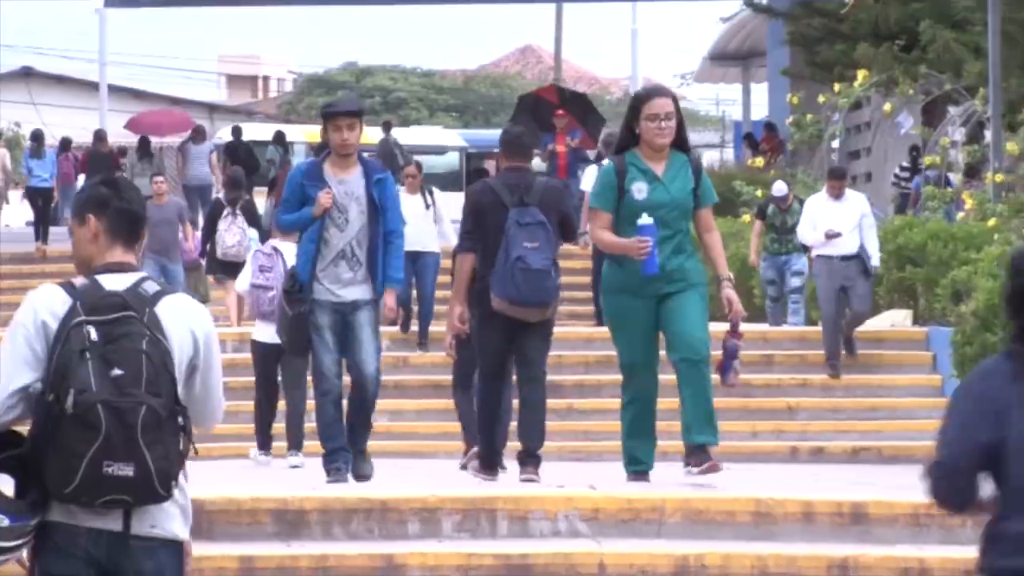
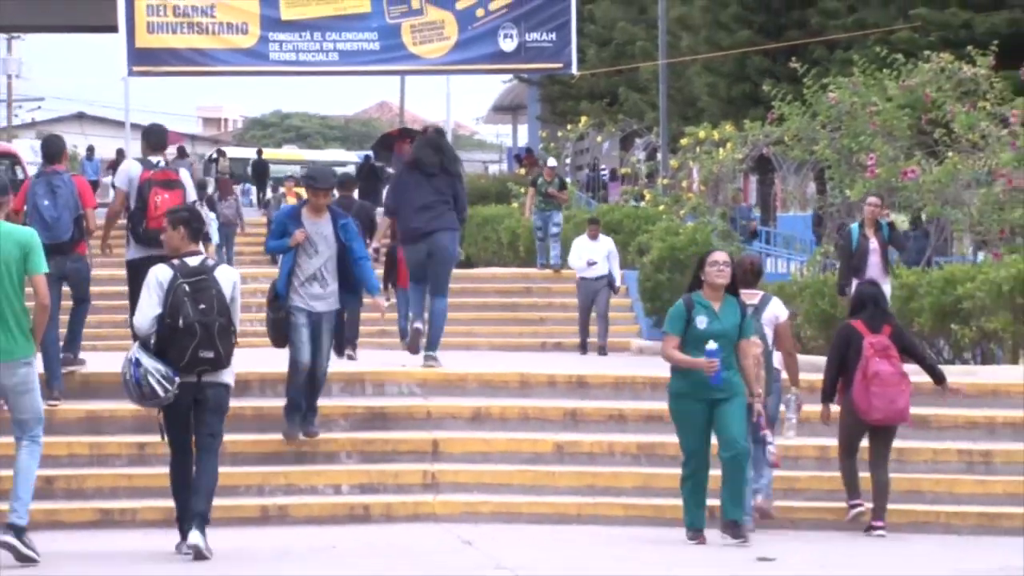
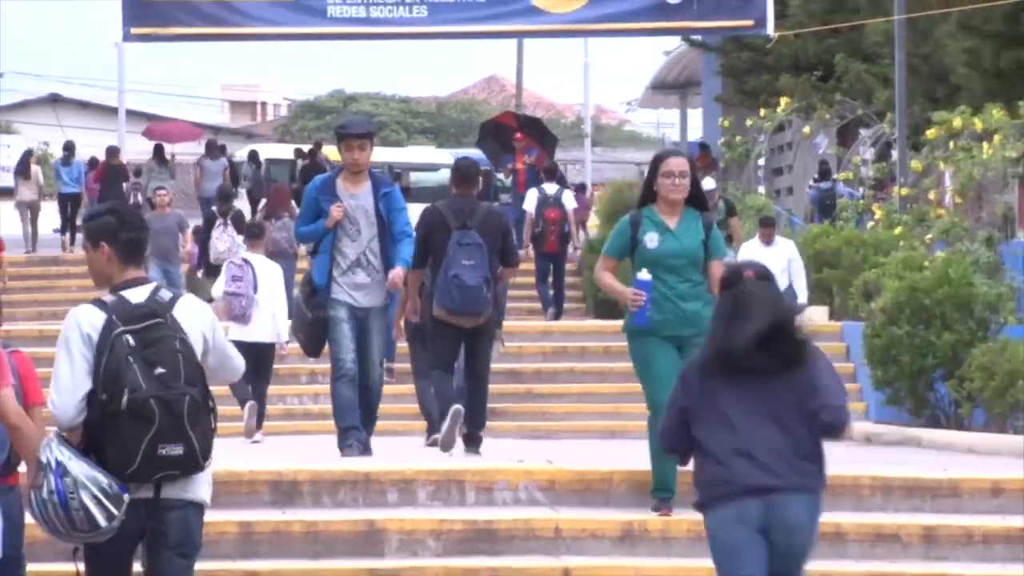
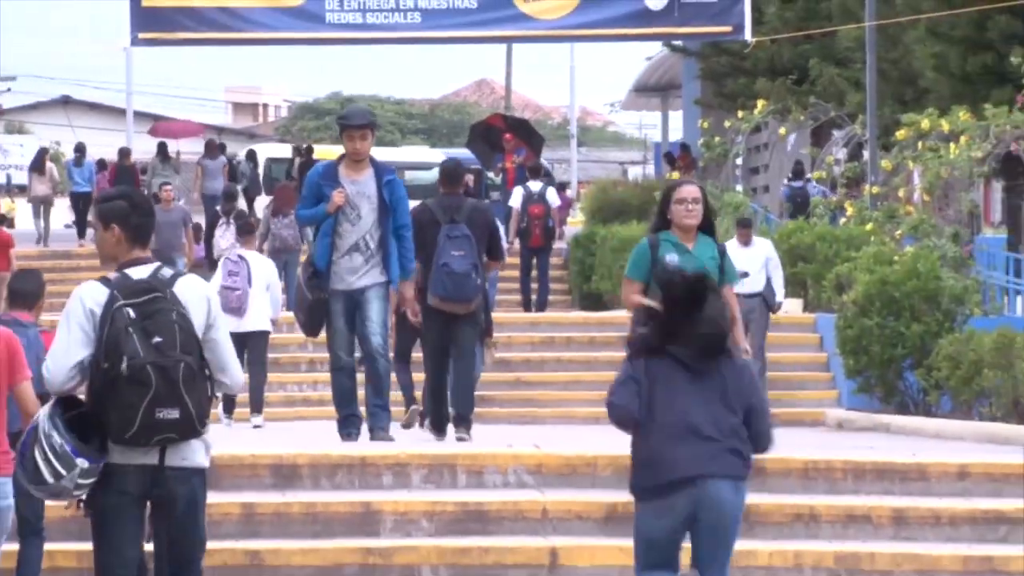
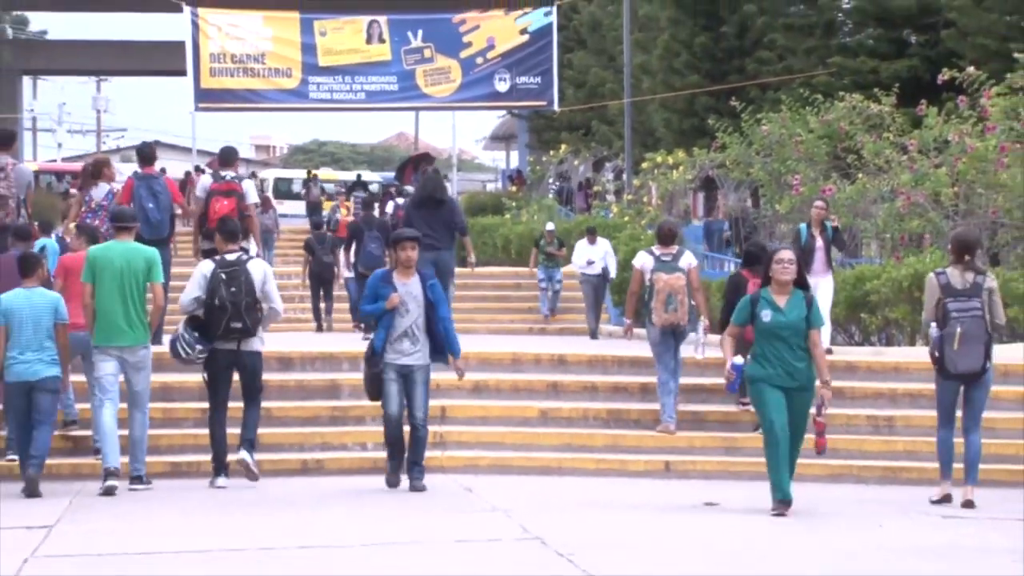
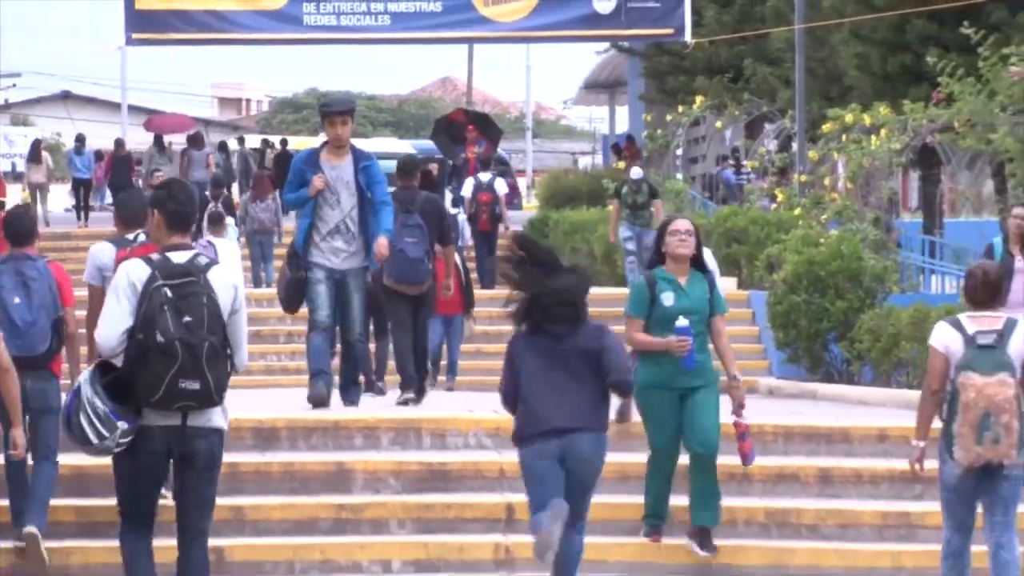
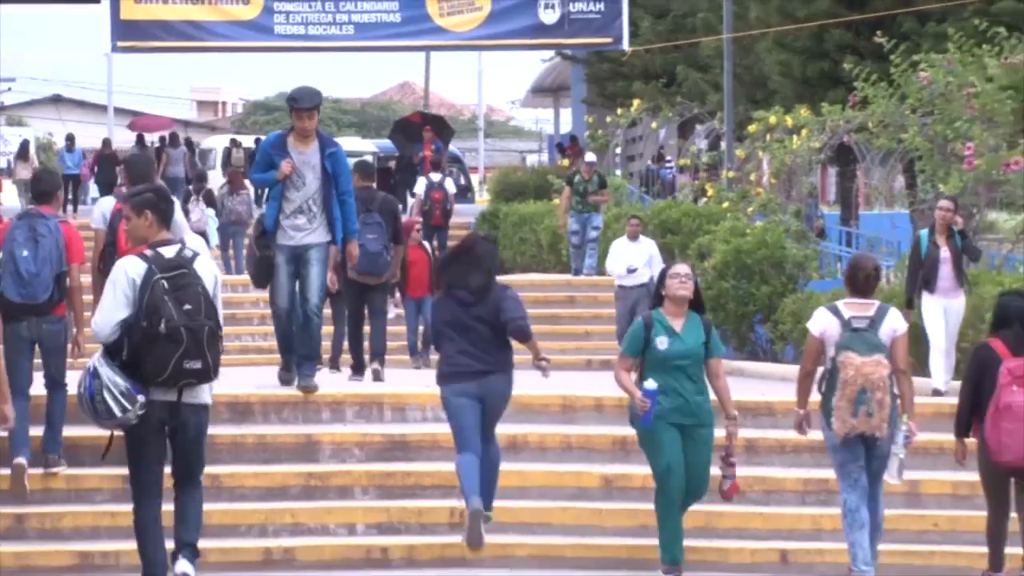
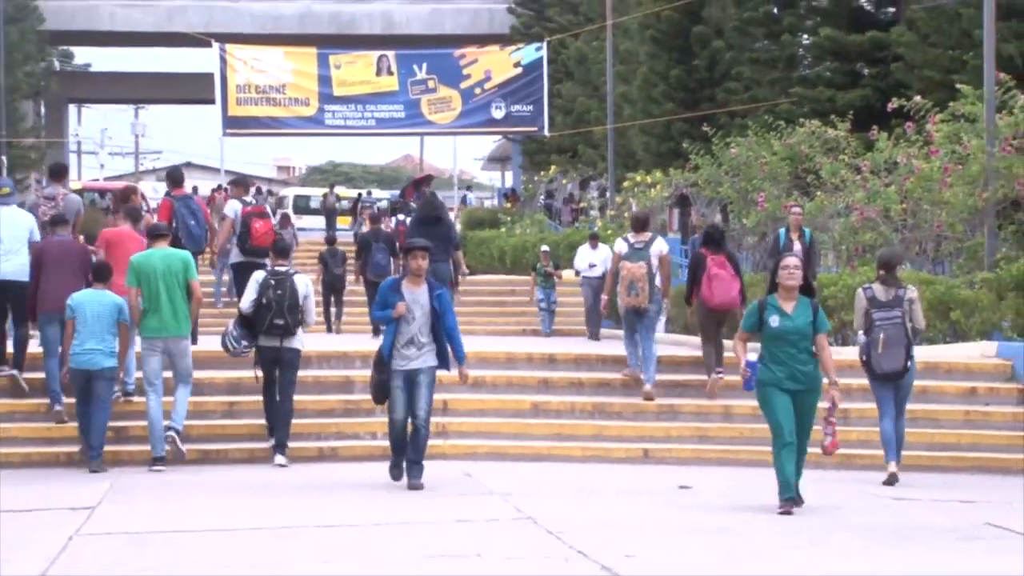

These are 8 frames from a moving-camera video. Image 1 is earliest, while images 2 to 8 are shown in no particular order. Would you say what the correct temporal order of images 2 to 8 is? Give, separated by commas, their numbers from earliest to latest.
3, 4, 6, 7, 2, 5, 8
